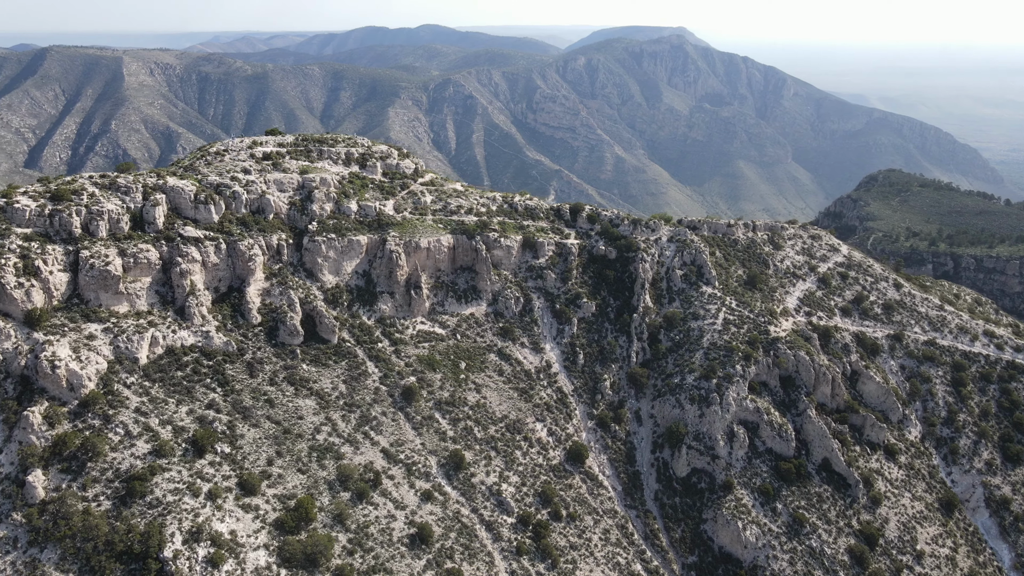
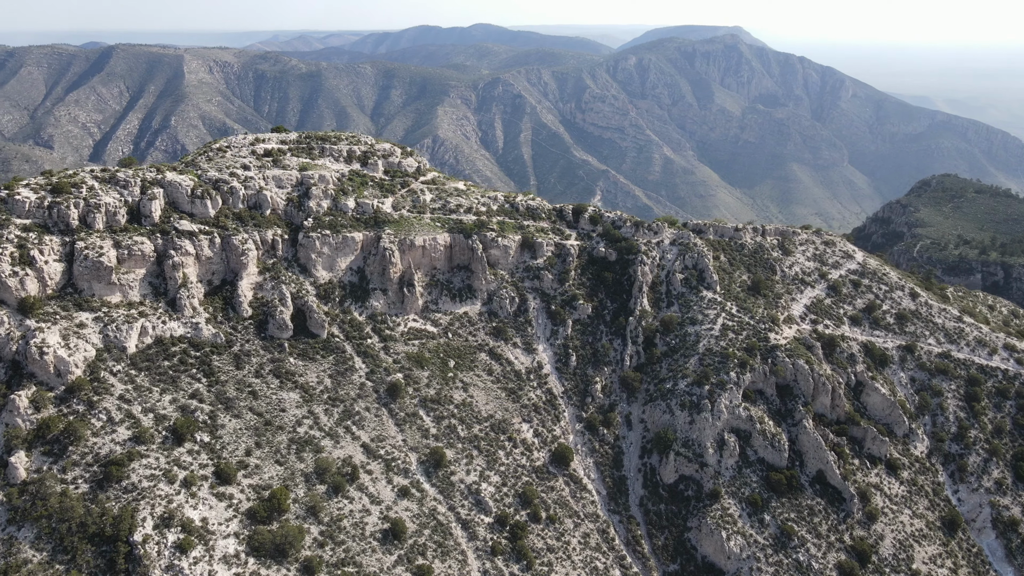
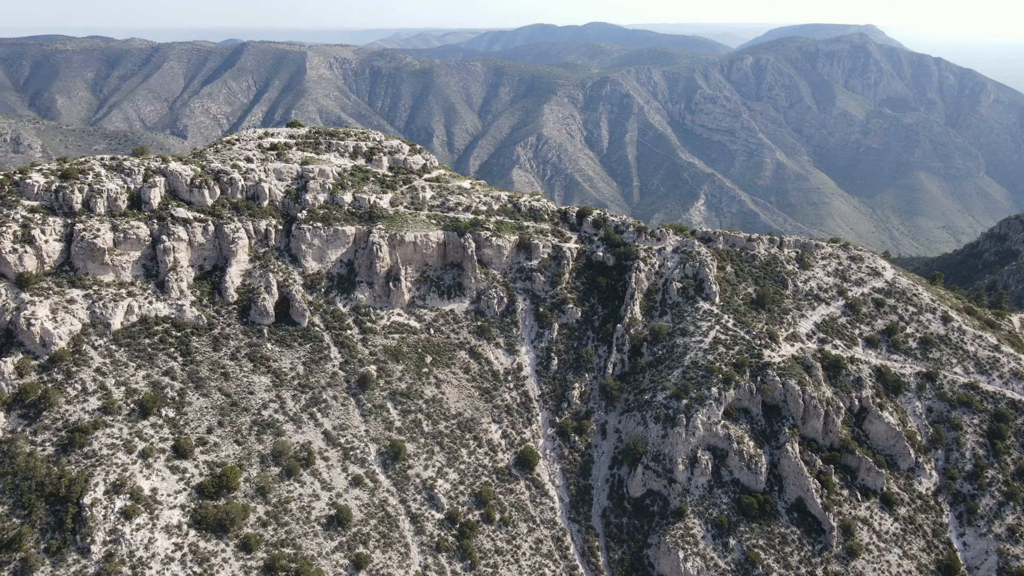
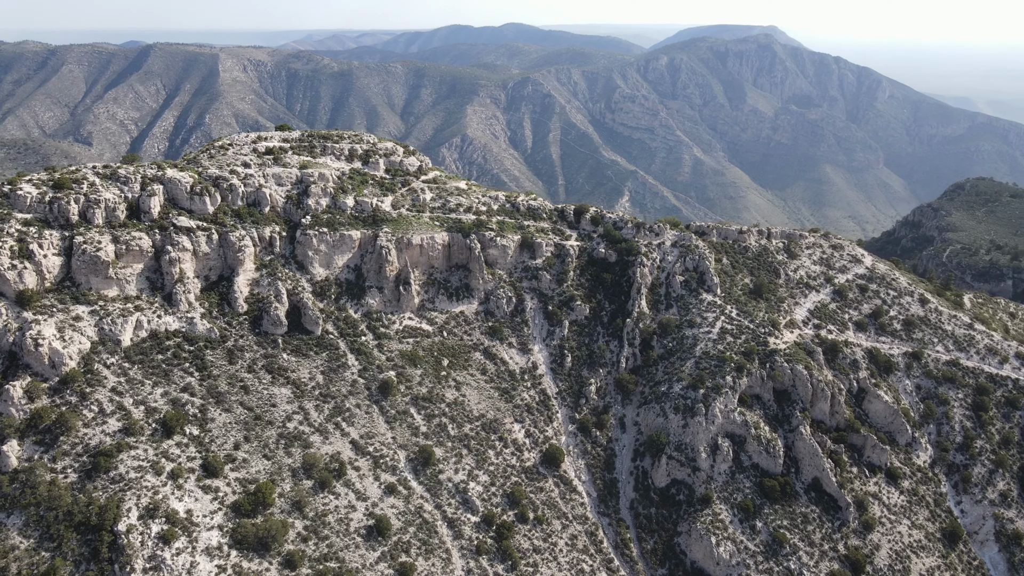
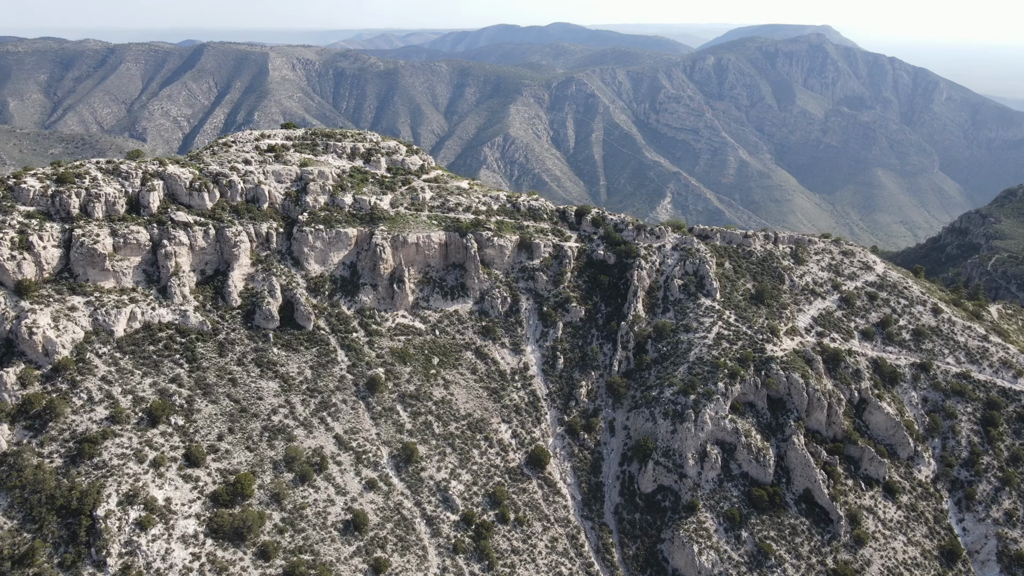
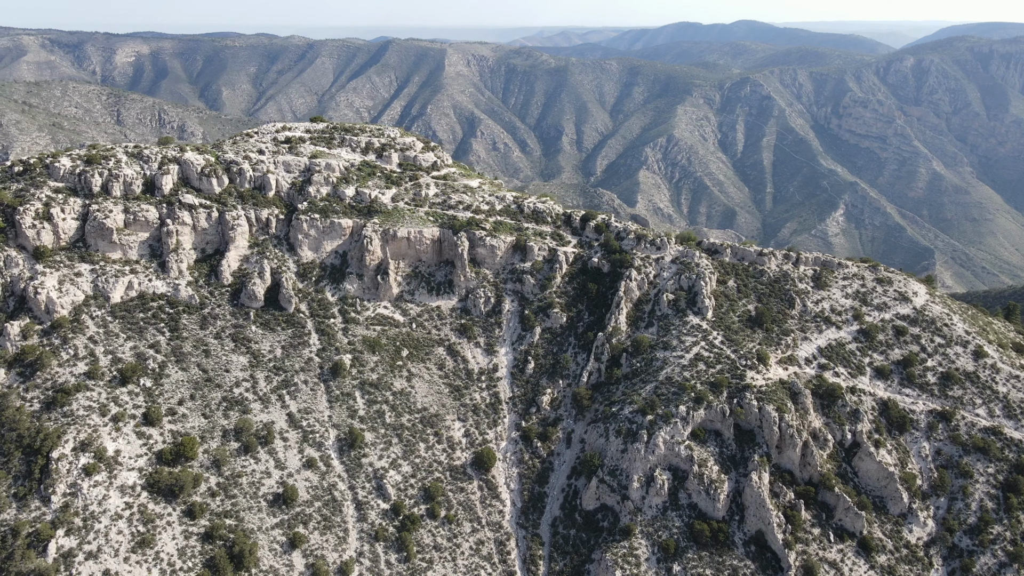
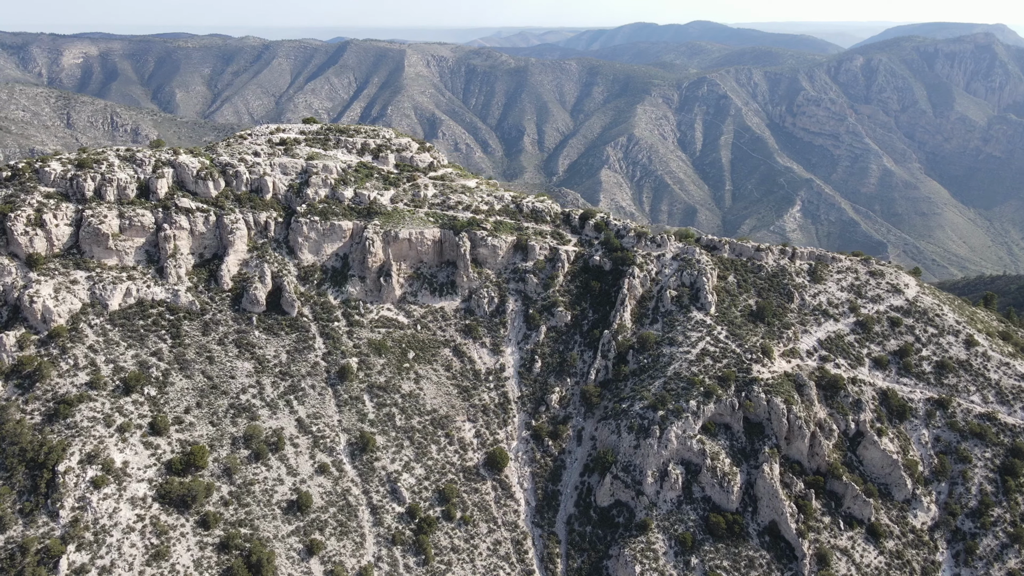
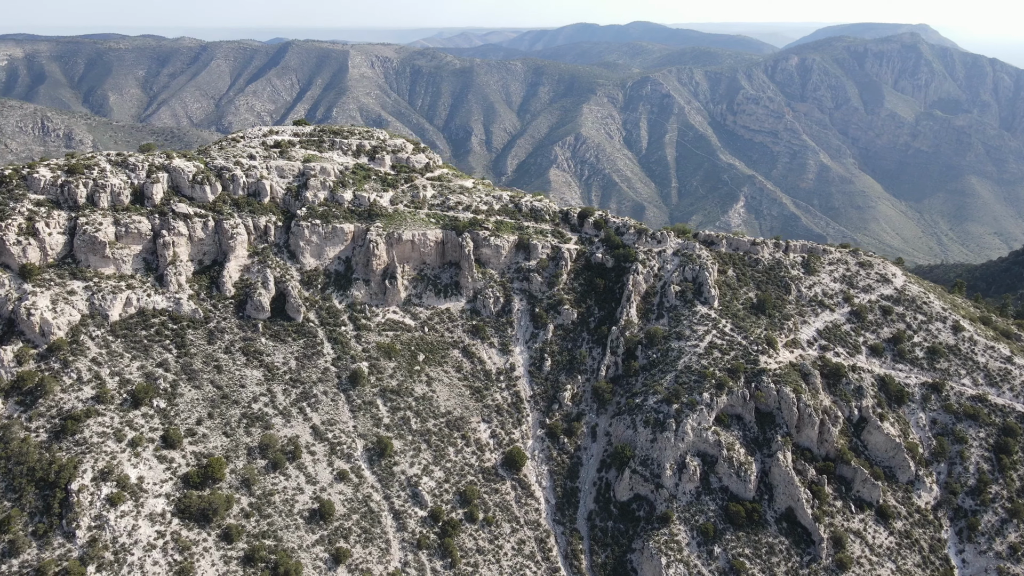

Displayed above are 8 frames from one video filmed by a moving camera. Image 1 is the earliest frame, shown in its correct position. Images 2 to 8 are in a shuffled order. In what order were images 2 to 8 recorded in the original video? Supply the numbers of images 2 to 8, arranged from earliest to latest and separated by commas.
2, 4, 5, 3, 8, 7, 6
